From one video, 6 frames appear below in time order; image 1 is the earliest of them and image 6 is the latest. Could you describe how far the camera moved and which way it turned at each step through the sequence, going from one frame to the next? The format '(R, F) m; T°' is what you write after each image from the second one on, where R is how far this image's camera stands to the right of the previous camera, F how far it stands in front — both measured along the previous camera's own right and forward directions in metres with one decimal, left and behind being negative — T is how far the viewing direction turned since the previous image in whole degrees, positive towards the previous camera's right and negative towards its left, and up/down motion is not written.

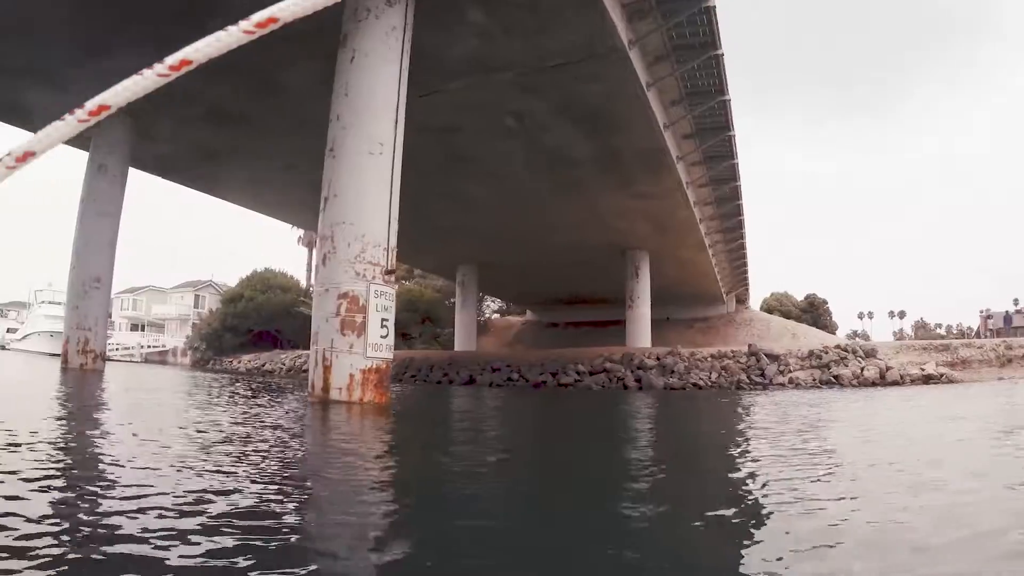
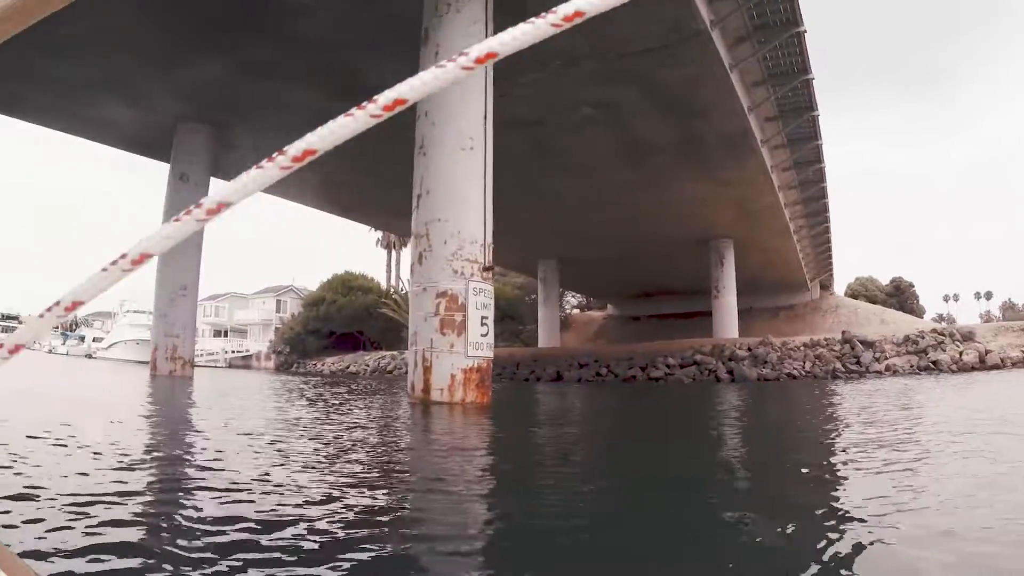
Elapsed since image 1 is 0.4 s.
(-0.4, +0.1) m; -2°
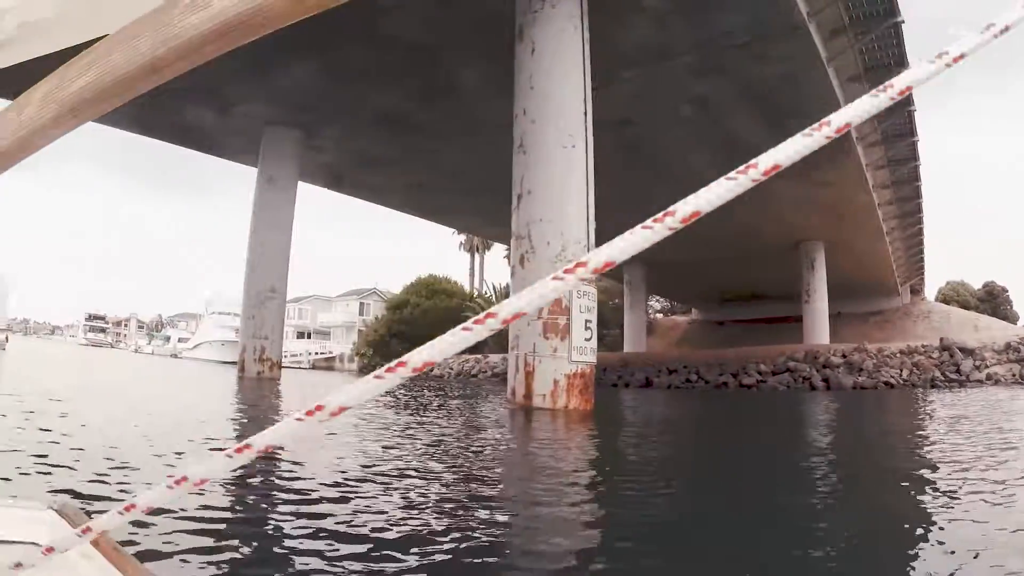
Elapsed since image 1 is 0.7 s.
(-0.4, +0.1) m; -2°
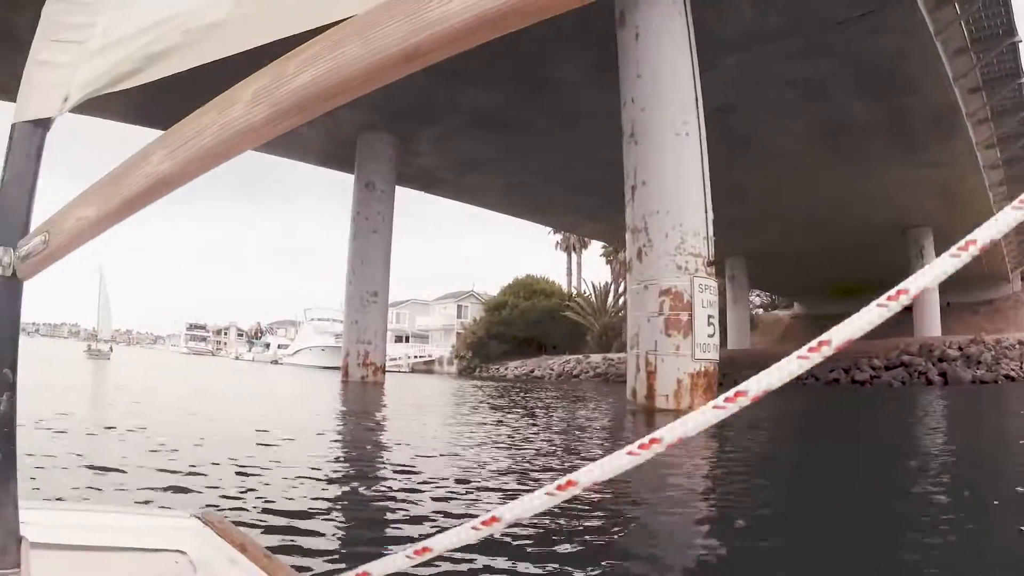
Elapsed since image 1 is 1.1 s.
(-0.4, +0.1) m; -2°
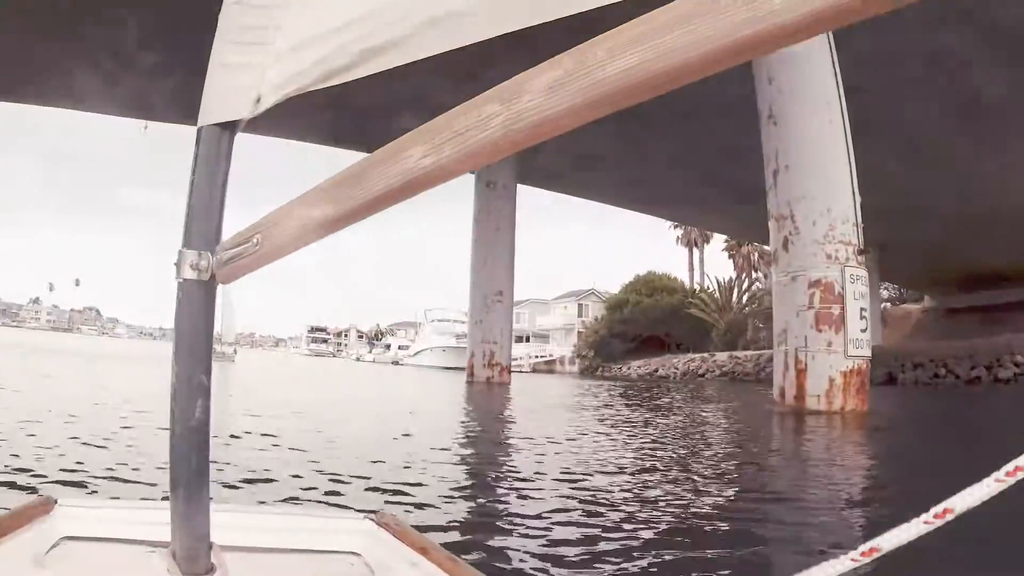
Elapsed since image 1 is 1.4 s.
(-0.5, +0.1) m; -3°
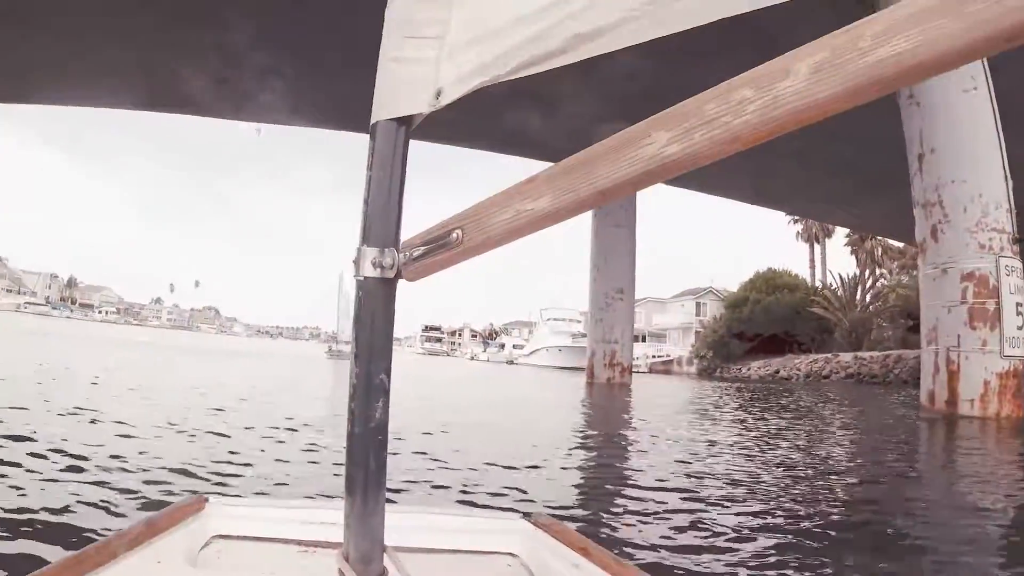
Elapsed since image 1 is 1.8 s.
(-0.5, 0.0) m; -3°
